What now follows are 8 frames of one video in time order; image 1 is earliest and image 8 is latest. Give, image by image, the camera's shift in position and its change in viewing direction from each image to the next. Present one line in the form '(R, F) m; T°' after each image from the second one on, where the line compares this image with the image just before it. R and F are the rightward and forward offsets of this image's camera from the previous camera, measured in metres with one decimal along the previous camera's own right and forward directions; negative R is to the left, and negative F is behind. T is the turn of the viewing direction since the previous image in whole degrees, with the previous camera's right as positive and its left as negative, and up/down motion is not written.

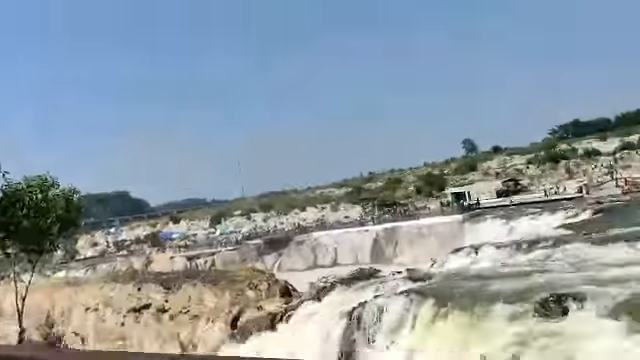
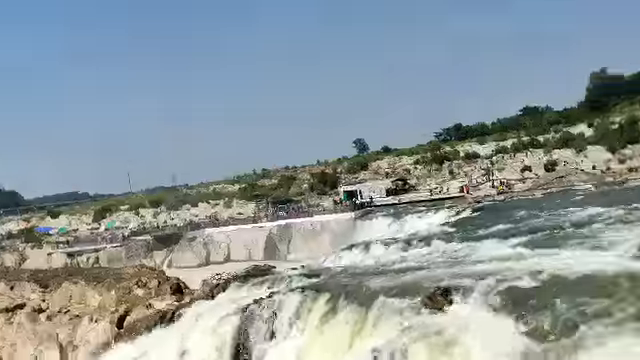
(0.0, +0.5) m; +7°
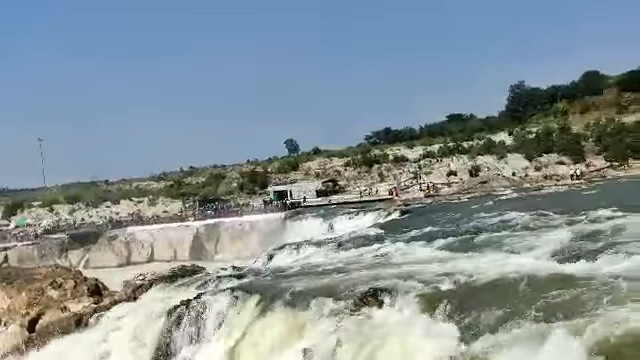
(-0.1, +0.8) m; +5°
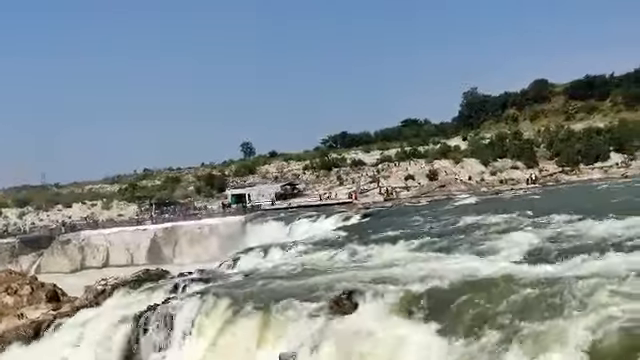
(-0.7, +0.7) m; +4°
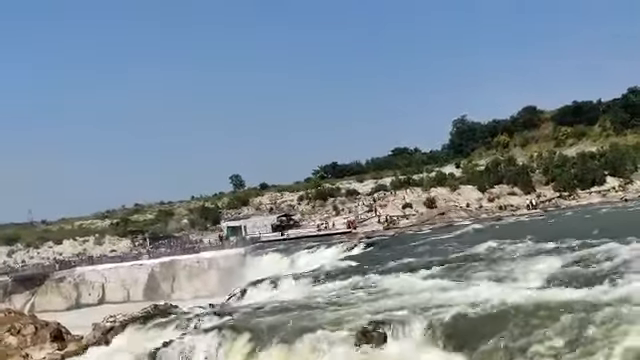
(-1.0, +1.2) m; +1°
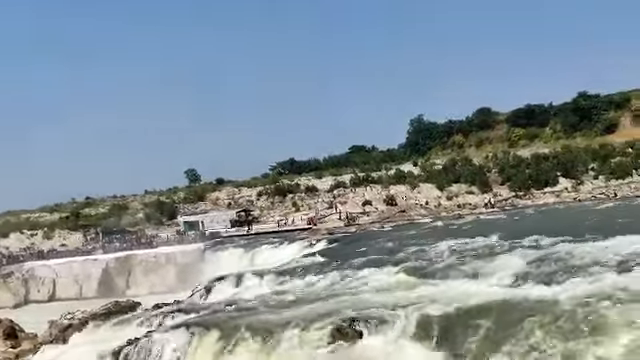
(-0.6, +1.0) m; +4°
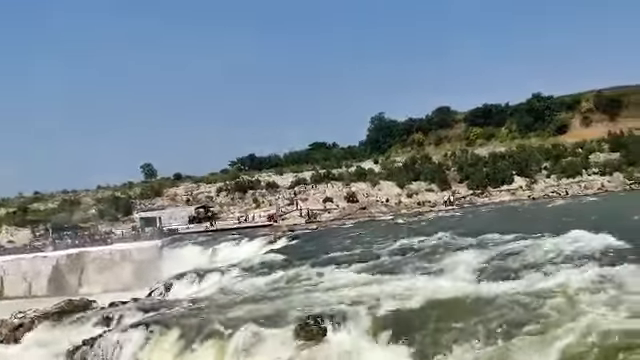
(-0.2, +0.7) m; +3°
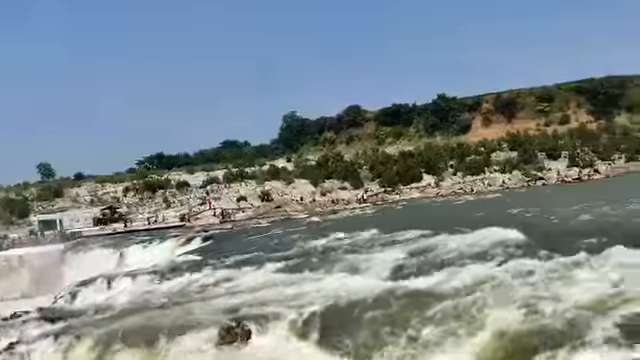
(-0.4, +1.2) m; +6°
